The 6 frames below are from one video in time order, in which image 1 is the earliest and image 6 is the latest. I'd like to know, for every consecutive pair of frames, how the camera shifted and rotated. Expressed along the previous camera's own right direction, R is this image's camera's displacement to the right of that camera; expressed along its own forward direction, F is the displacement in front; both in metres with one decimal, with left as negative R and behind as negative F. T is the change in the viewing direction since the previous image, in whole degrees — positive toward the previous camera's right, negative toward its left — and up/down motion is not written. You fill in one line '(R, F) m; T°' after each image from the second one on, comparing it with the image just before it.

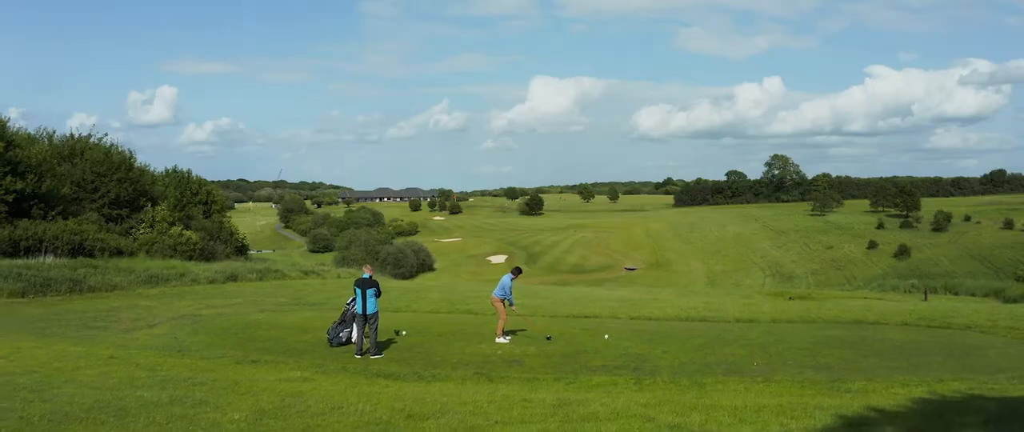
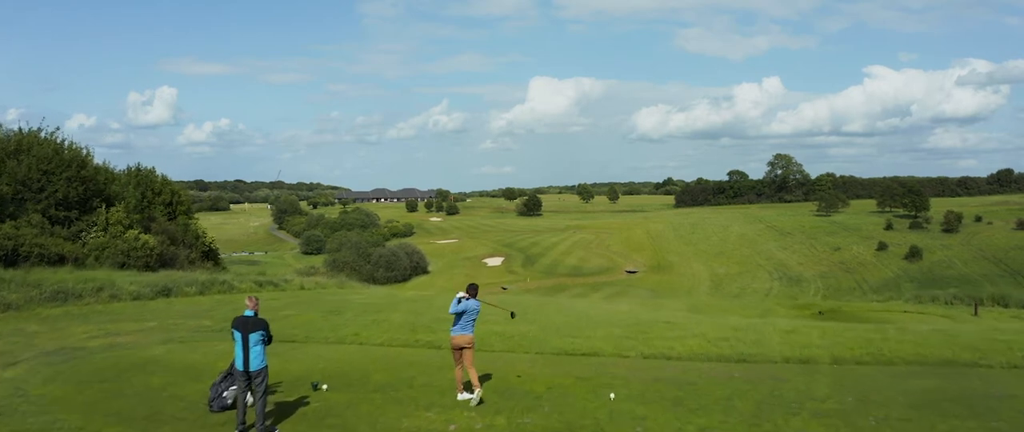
(+0.3, +2.9) m; 0°
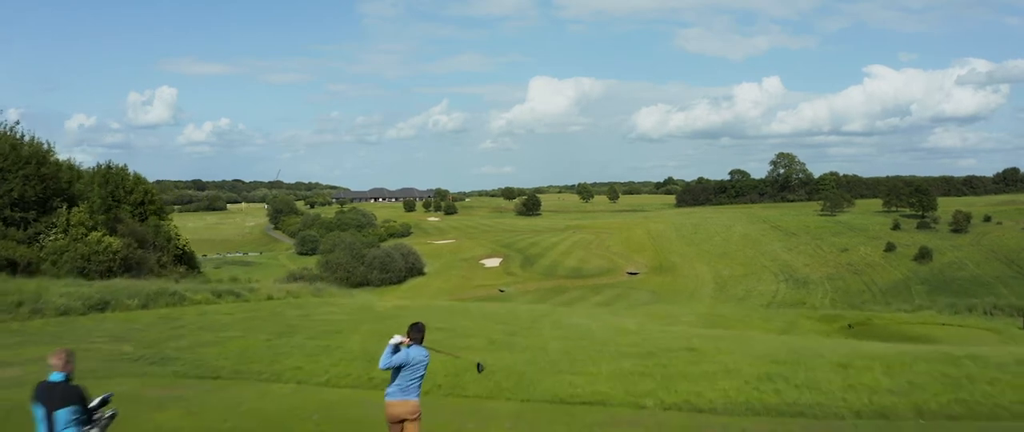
(+0.2, +2.1) m; 0°
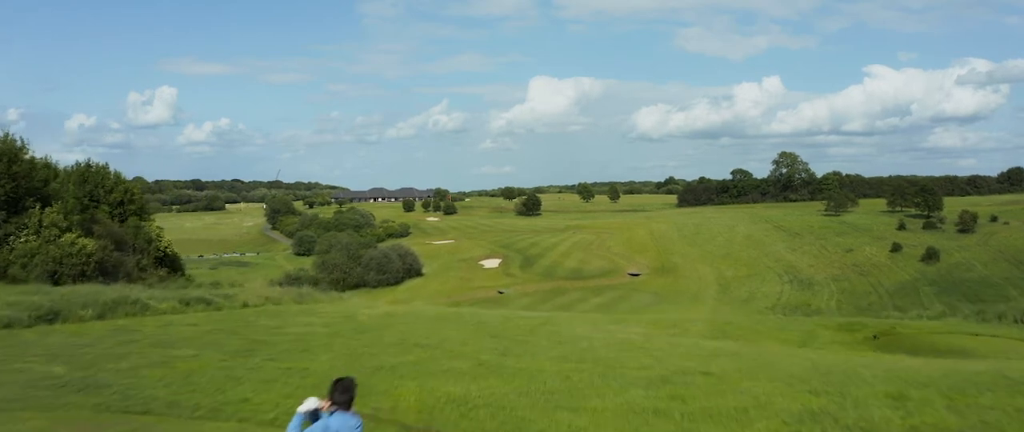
(+0.1, +1.4) m; 0°
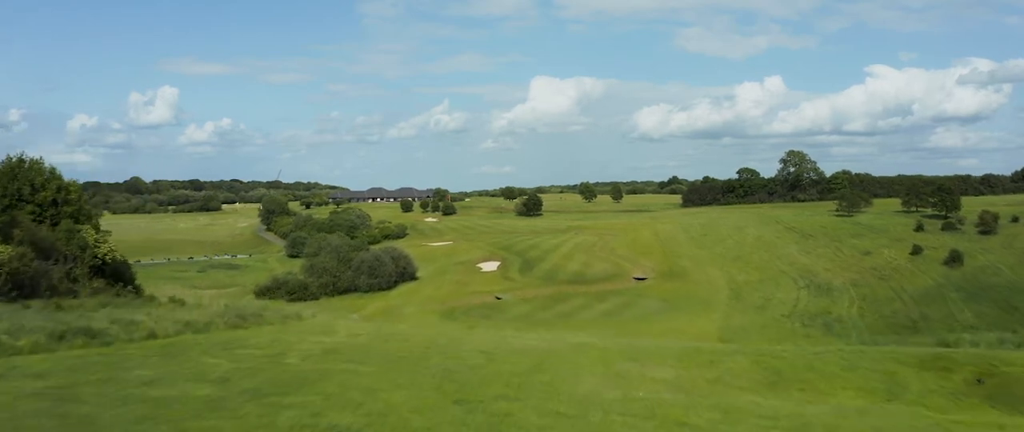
(+0.2, +3.9) m; 0°
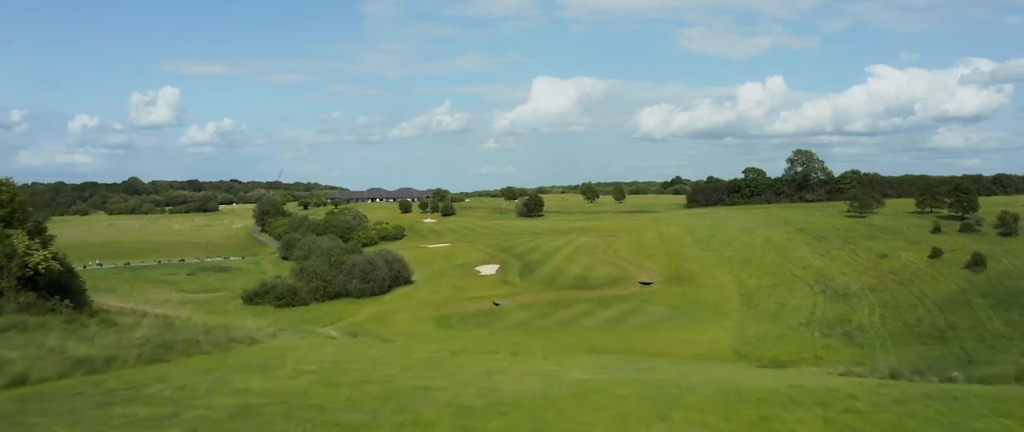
(+0.2, +3.3) m; 0°
